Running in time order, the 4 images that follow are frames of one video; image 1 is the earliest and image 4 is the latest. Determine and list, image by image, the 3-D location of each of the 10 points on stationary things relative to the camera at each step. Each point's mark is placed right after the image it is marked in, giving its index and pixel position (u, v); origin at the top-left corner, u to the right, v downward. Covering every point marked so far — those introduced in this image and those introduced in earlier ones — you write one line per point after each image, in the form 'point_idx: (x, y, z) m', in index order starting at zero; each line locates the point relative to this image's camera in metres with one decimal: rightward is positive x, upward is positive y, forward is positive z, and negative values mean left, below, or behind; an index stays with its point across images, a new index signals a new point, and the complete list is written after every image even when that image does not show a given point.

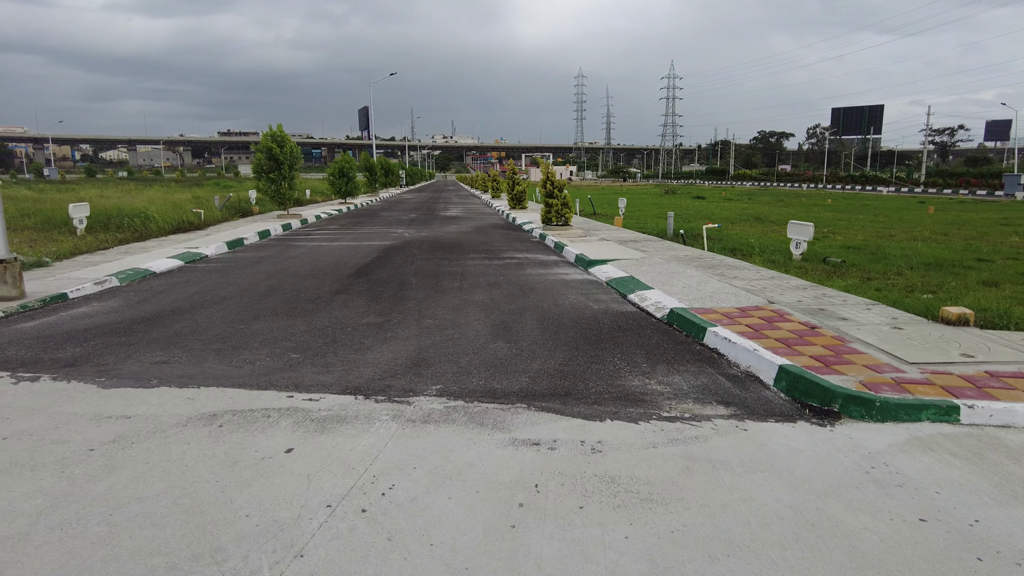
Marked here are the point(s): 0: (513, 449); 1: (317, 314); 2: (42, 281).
0: (0.0, -0.9, +3.7) m
1: (-2.2, -0.3, +7.0) m
2: (-6.6, +0.1, +8.8) m
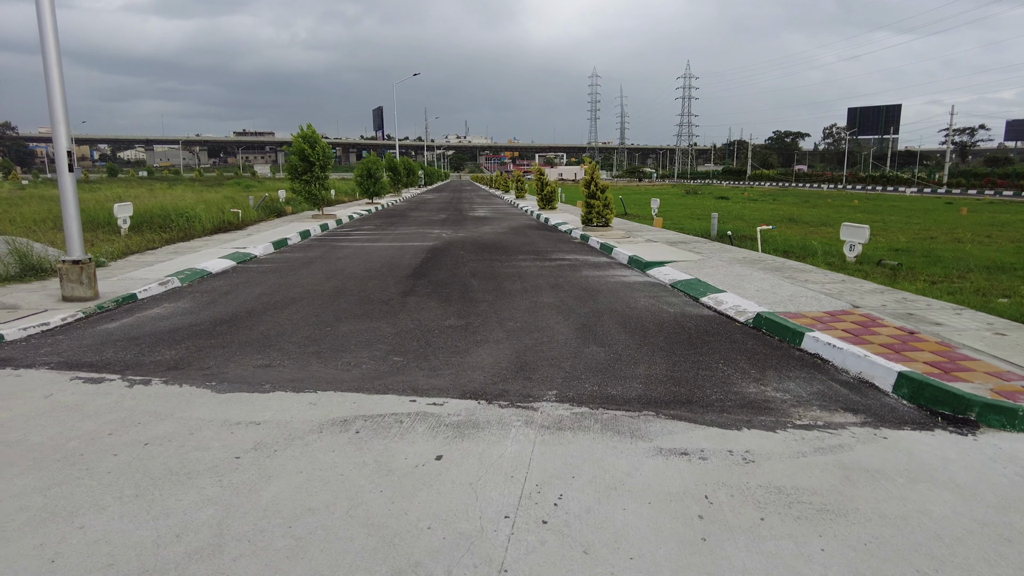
0: (+0.9, -1.0, +3.6) m
1: (-1.3, -0.3, +7.0) m
2: (-5.7, +0.1, +8.9) m
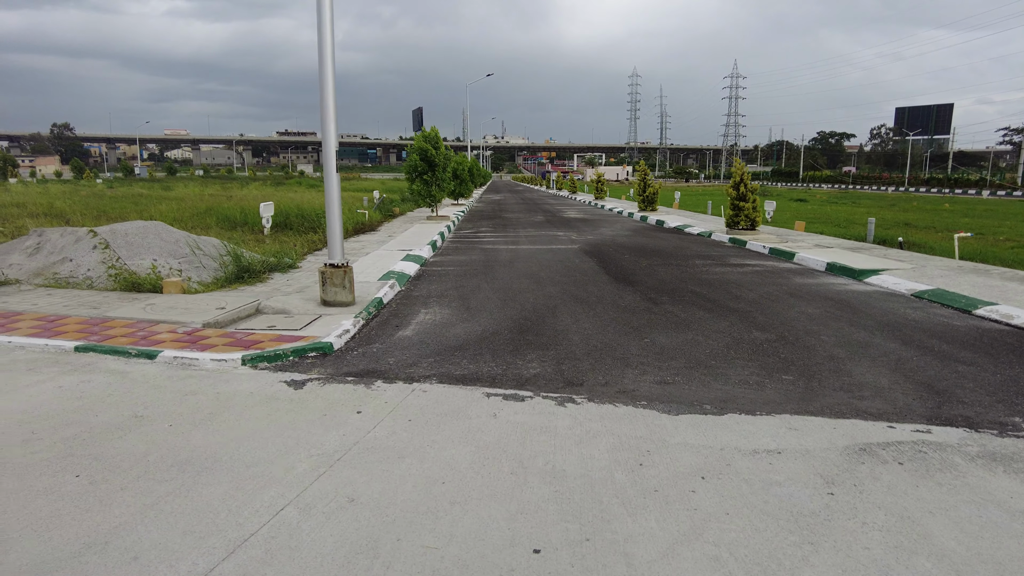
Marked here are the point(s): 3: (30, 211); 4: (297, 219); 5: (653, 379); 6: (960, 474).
0: (+3.9, -1.1, +3.2) m
1: (+1.9, -0.4, +6.6) m
2: (-2.5, +0.1, +8.6) m
3: (-12.0, +1.9, +15.8) m
4: (-5.1, +1.6, +14.9) m
5: (+1.1, -0.7, +4.8) m
6: (+2.4, -1.0, +3.3) m
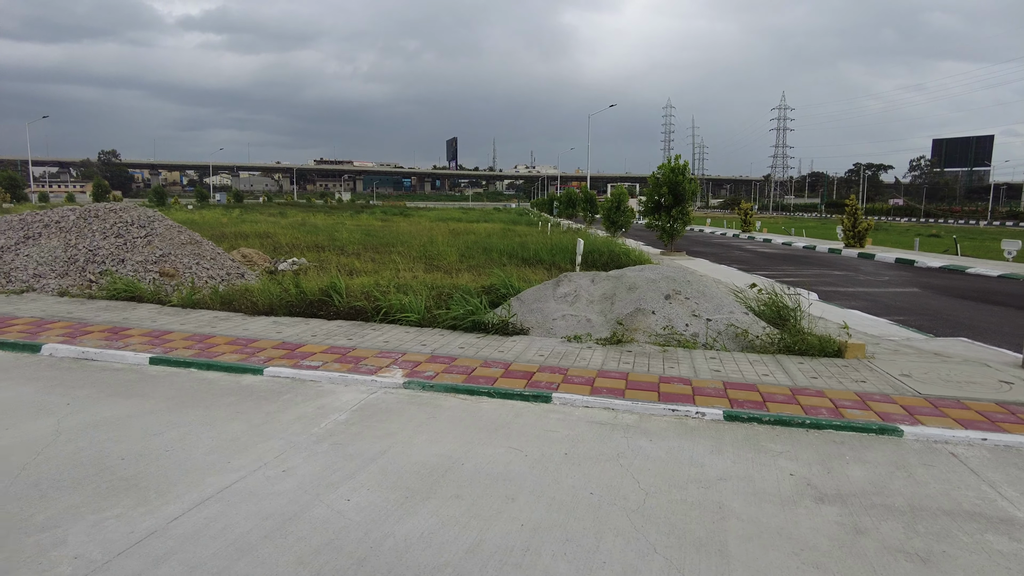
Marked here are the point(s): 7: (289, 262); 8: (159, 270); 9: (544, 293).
0: (+11.0, -1.6, +2.1) m
1: (+8.9, -1.0, +5.5) m
2: (+4.5, -0.6, +7.5) m
3: (-5.1, +1.0, +14.5) m
4: (+1.8, +0.7, +13.8) m
5: (+8.1, -1.2, +3.6) m
6: (+9.5, -1.5, +2.2) m
7: (-4.1, +0.5, +11.5) m
8: (-4.7, +0.2, +8.4) m
9: (+0.3, 0.0, +7.2) m
